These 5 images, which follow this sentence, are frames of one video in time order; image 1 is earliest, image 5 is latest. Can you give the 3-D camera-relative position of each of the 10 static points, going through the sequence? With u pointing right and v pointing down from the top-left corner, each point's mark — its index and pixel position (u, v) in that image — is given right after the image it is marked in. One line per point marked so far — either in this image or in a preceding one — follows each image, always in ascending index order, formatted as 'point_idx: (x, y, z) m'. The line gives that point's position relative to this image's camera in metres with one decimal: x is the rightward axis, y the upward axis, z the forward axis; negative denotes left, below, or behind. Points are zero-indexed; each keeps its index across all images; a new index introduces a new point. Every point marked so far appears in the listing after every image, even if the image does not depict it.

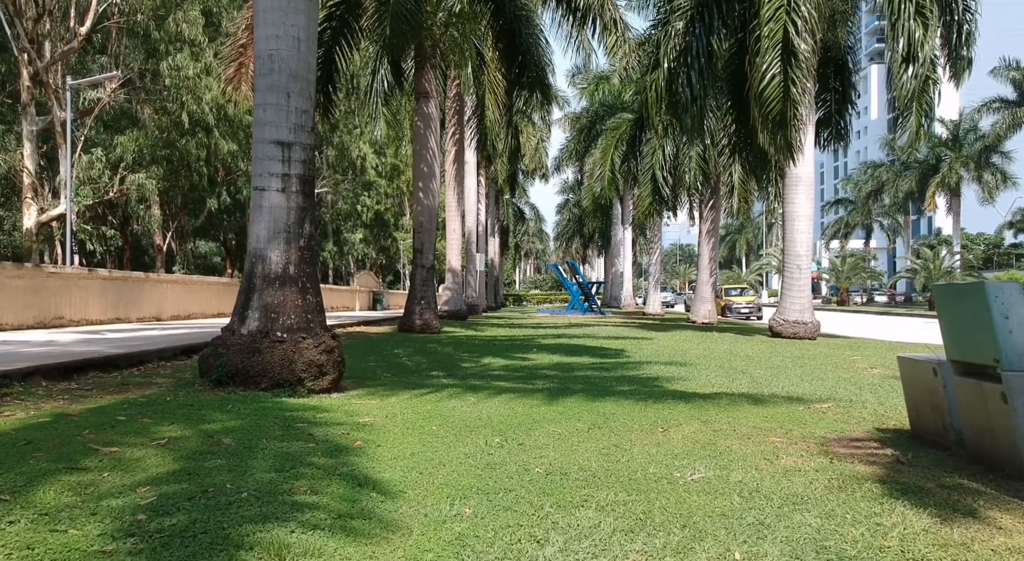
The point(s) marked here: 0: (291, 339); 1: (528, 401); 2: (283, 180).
0: (-1.8, -0.5, +6.0) m
1: (+0.1, -0.9, +5.5) m
2: (-1.9, +0.8, +6.1) m
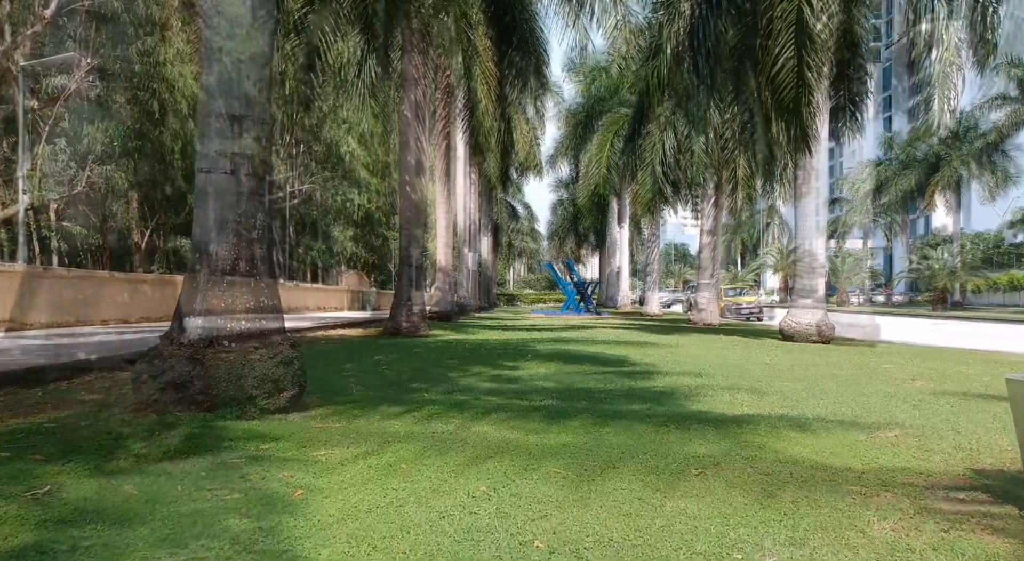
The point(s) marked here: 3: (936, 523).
0: (-1.9, -0.5, +5.0) m
1: (+0.1, -0.9, +4.6) m
2: (-2.0, +0.9, +5.1) m
3: (+1.5, -0.8, +2.5) m
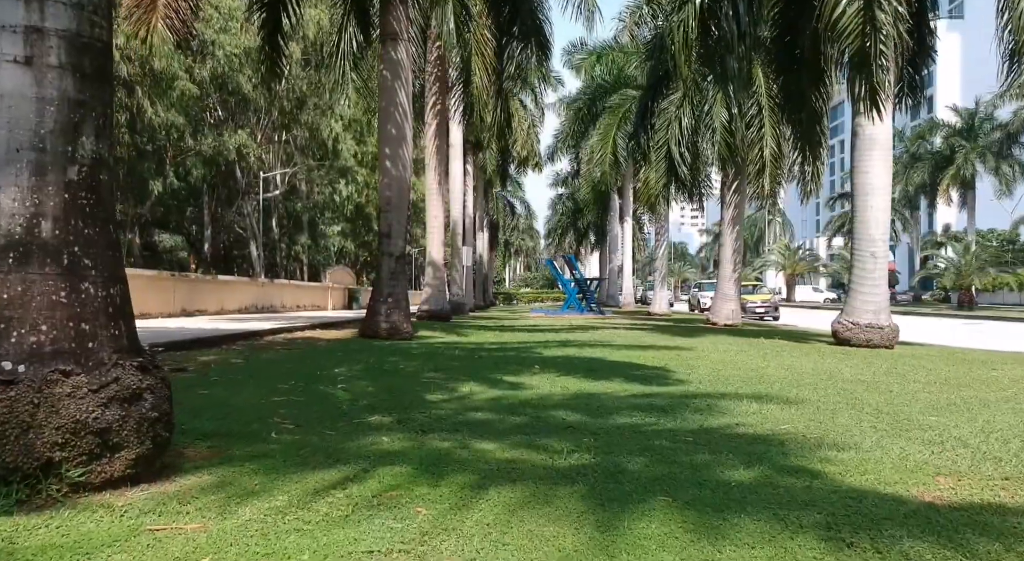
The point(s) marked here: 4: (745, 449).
0: (-1.8, -0.4, +2.8) m
1: (+0.1, -0.8, +2.4) m
2: (-2.0, +1.0, +2.9) m
3: (+1.5, -0.7, +0.3) m
4: (+1.1, -0.8, +3.4) m
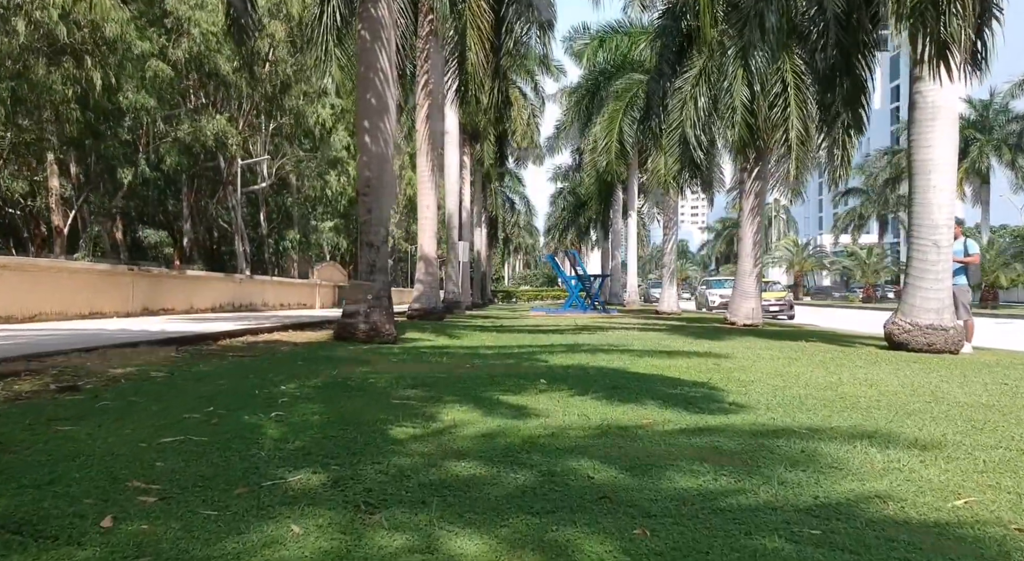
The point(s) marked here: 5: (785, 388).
0: (-1.8, -0.3, +1.2) m
1: (+0.1, -0.8, +0.8) m
2: (-2.0, +1.0, +1.3) m
3: (+1.5, -0.7, -1.3) m
4: (+1.1, -0.7, +1.8) m
5: (+2.0, -0.8, +5.2) m
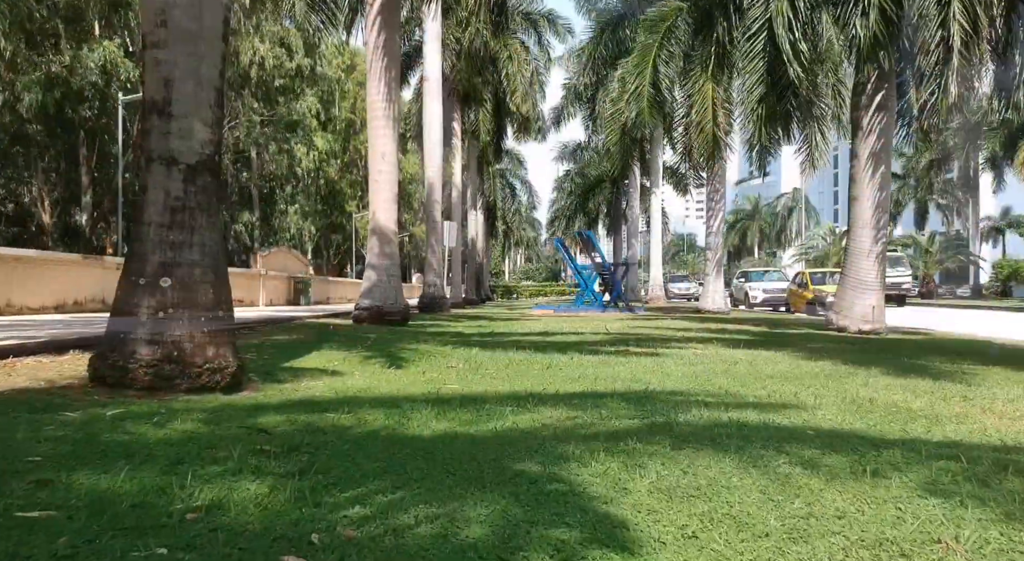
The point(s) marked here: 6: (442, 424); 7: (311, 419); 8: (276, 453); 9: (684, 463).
0: (-1.9, -0.3, +0.3) m
1: (+0.1, -0.7, -0.1) m
2: (-2.0, +1.1, +0.4) m
3: (+1.5, -0.7, -2.2) m
4: (+1.1, -0.7, +0.9) m
5: (+2.0, -0.8, +4.3) m
6: (-0.5, -0.8, +4.3) m
7: (-1.4, -0.8, +4.7) m
8: (-1.3, -0.8, +3.7) m
9: (+0.8, -0.8, +3.3) m
